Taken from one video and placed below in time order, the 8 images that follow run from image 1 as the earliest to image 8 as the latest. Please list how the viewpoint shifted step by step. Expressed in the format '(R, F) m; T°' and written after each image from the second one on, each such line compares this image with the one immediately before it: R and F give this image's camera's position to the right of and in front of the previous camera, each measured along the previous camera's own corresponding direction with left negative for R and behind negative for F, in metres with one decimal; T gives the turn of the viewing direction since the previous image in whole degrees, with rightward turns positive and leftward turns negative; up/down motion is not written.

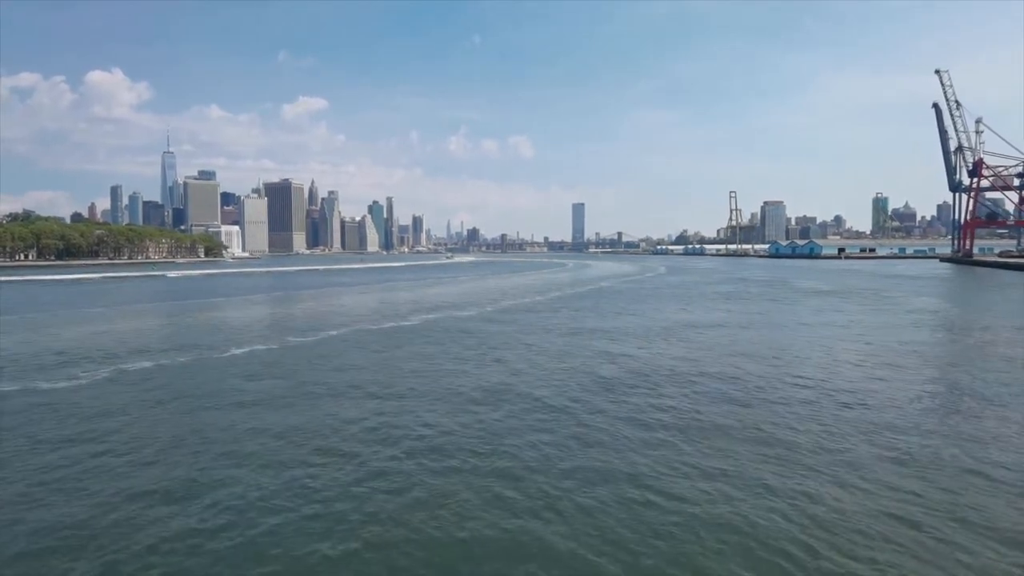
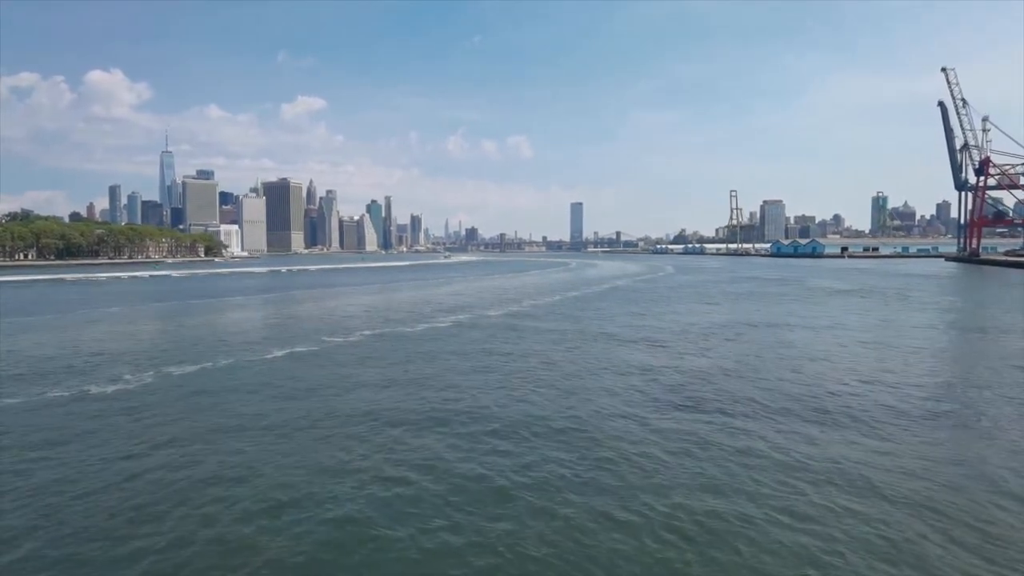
(-0.6, +0.3) m; 0°
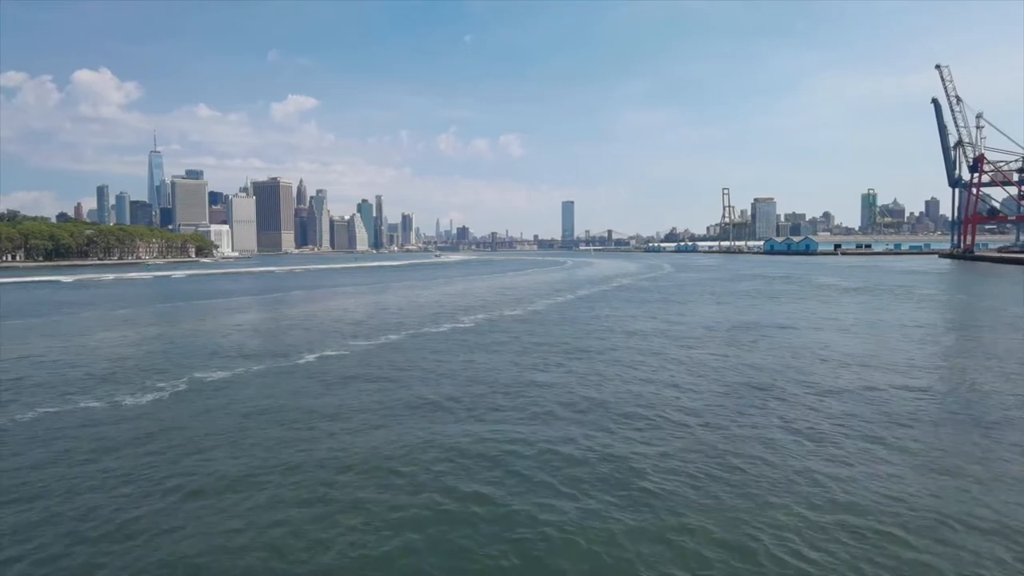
(-0.6, +0.3) m; +1°
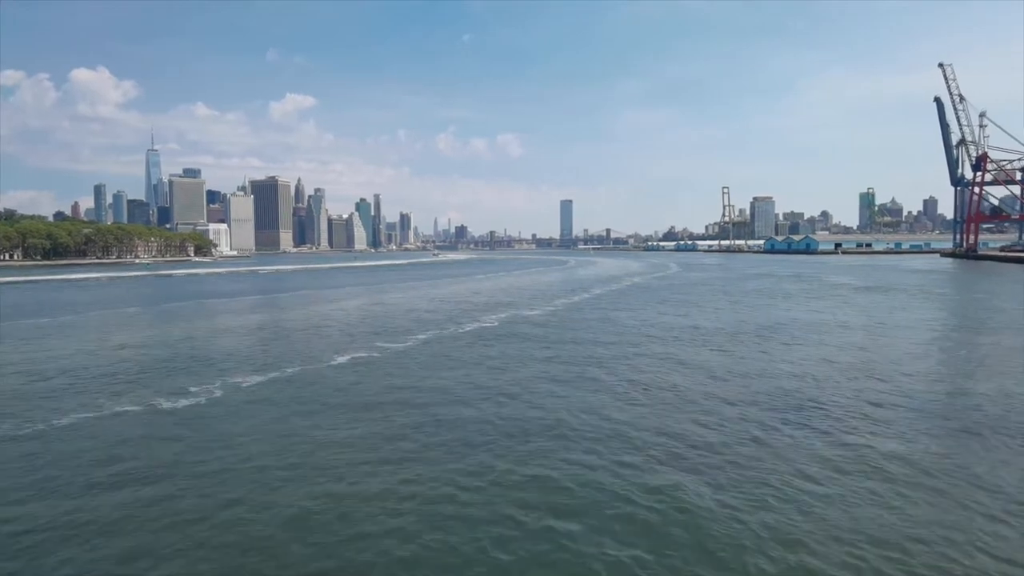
(-0.5, +0.2) m; 0°
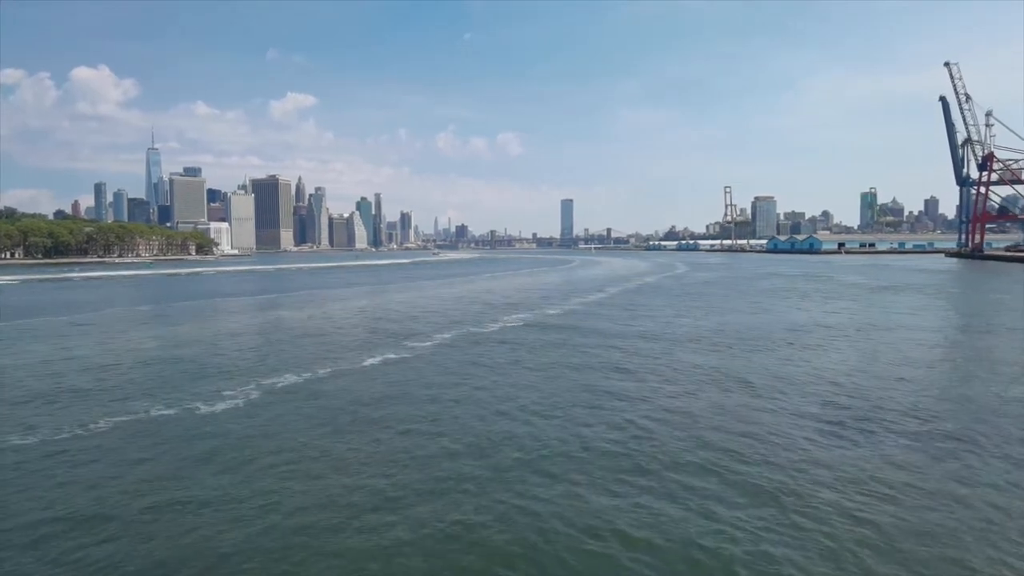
(-0.4, +0.2) m; 0°
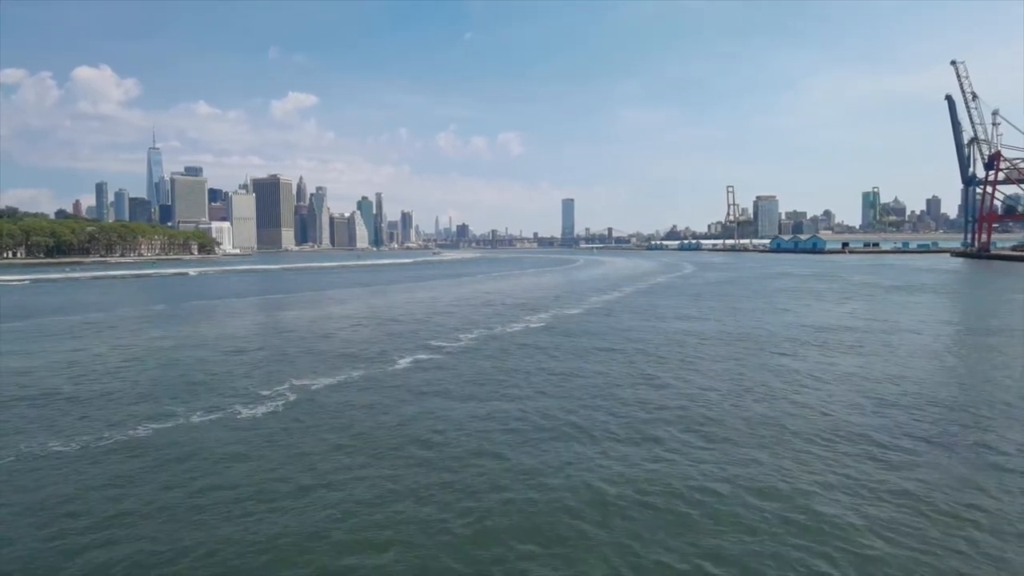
(-0.4, +0.2) m; 0°
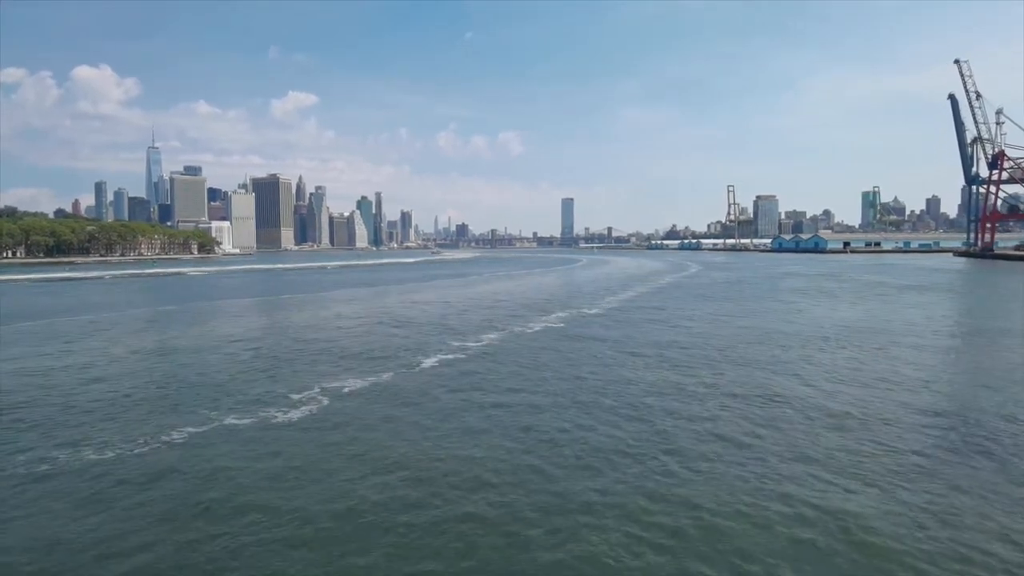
(-0.4, +0.2) m; 0°
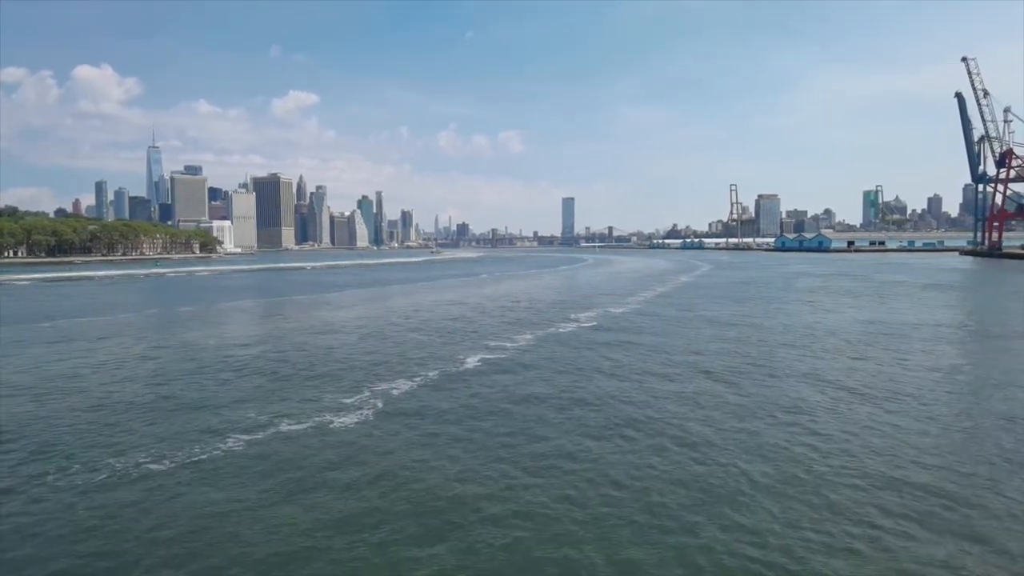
(-0.5, +0.4) m; 0°
